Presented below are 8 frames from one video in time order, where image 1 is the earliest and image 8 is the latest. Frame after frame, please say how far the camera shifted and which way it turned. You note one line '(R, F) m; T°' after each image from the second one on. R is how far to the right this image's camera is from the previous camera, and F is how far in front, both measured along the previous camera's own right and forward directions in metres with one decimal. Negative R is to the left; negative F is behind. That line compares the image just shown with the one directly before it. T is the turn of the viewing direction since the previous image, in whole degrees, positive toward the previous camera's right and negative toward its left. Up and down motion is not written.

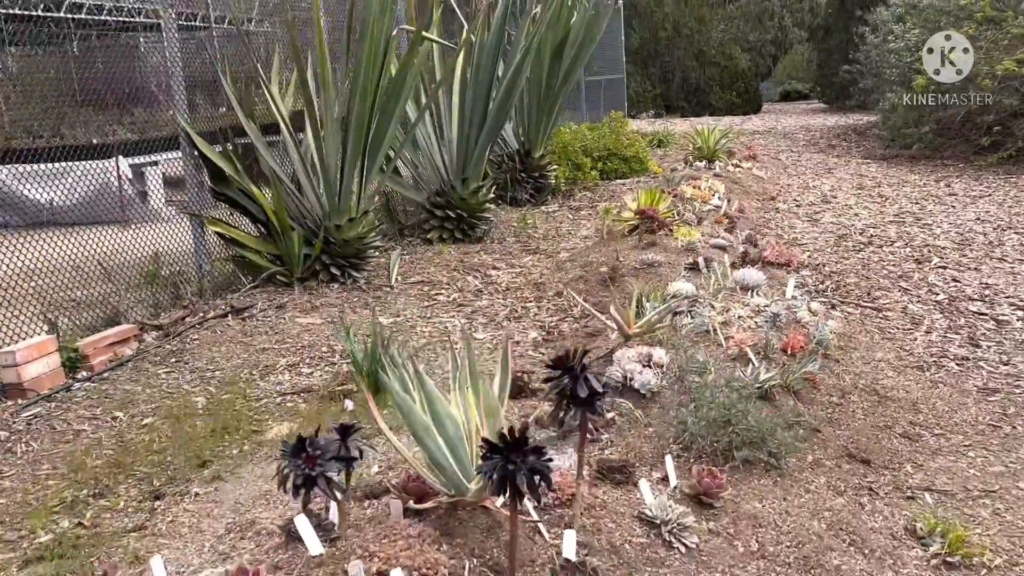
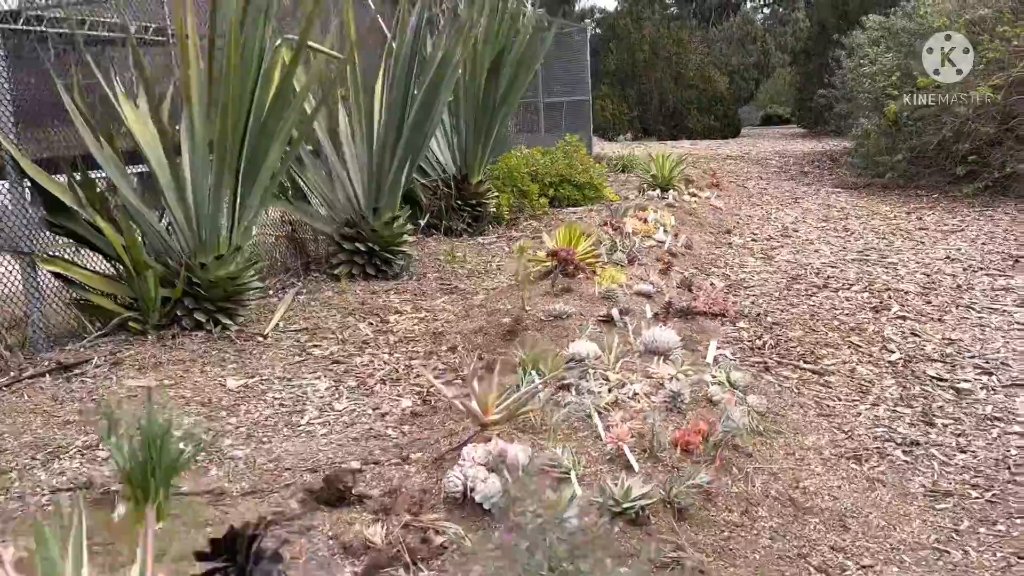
(+0.4, +0.6) m; +1°
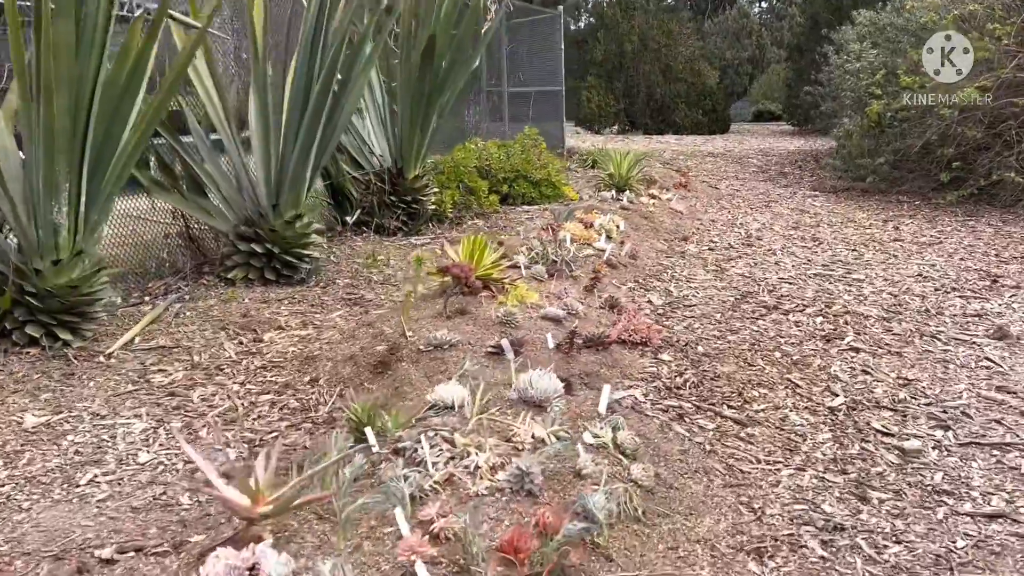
(+0.4, +0.5) m; 0°
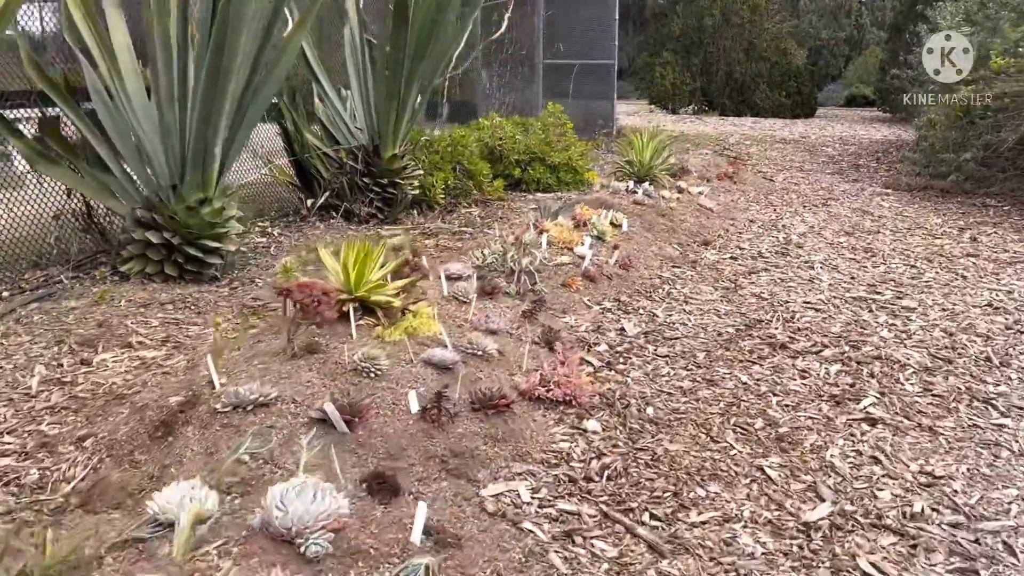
(+0.6, +0.9) m; -5°
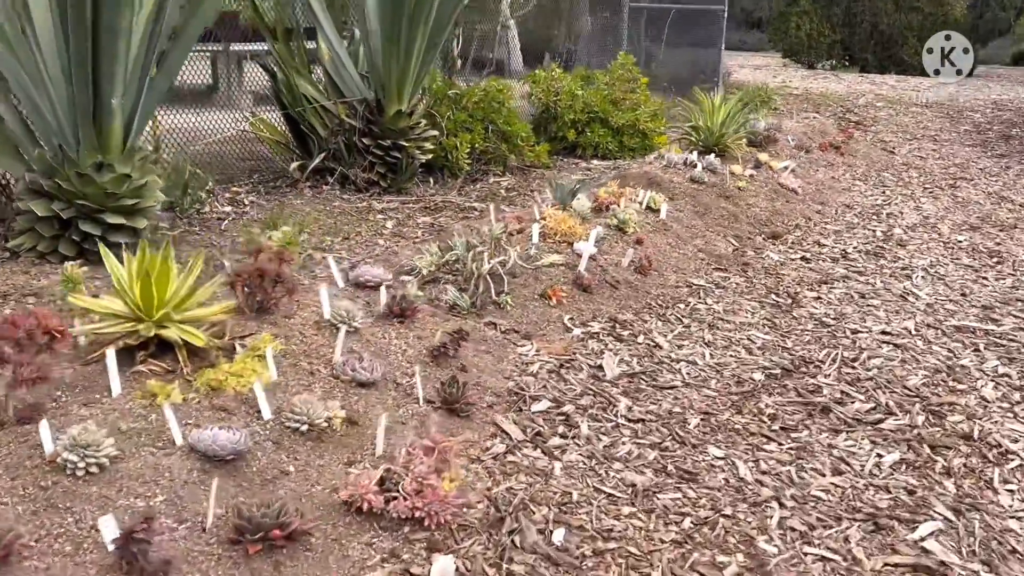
(+0.5, +1.0) m; -8°
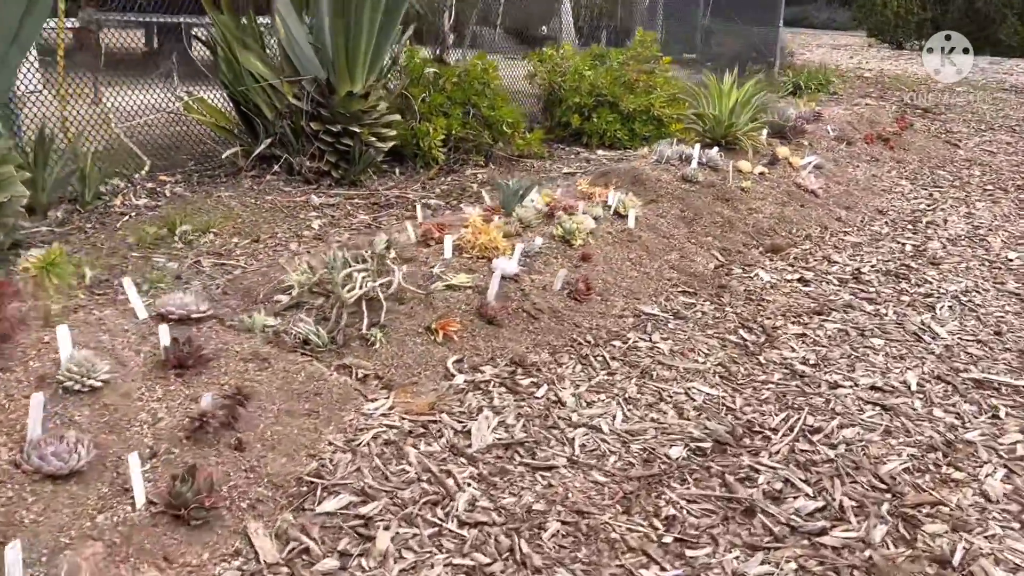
(+0.5, +0.6) m; -5°
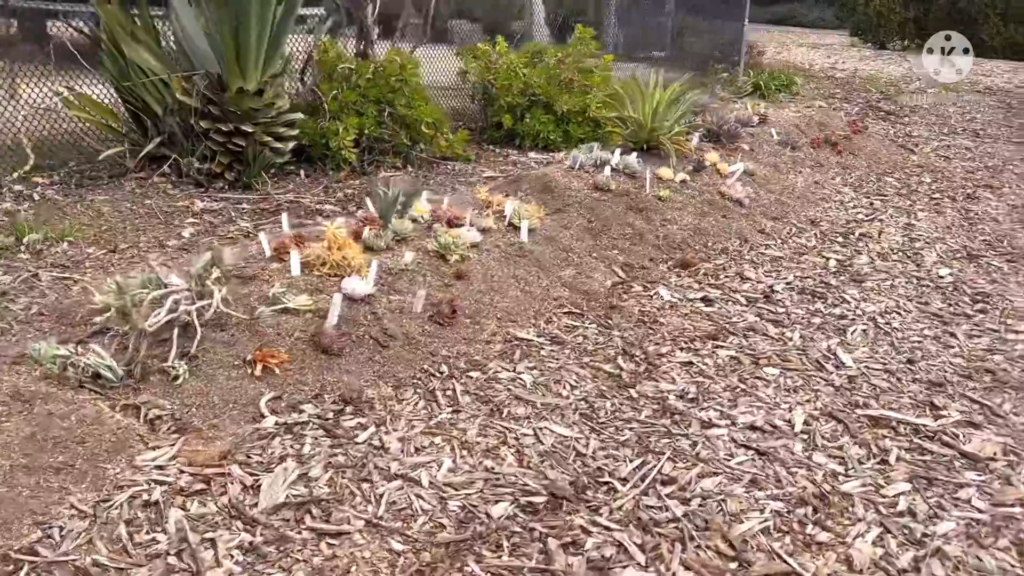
(+0.4, +0.3) m; +1°
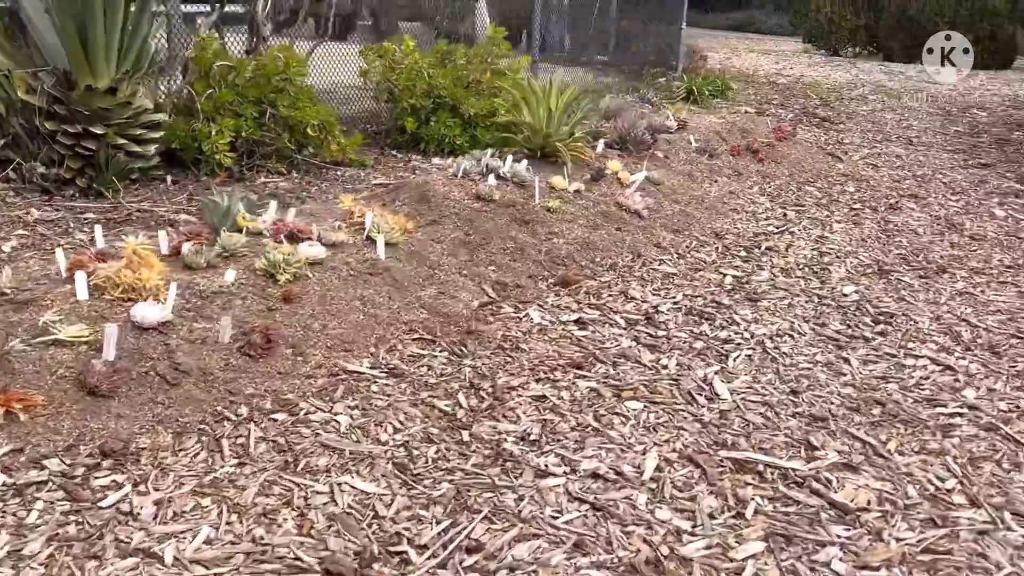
(+0.3, +0.3) m; +2°
